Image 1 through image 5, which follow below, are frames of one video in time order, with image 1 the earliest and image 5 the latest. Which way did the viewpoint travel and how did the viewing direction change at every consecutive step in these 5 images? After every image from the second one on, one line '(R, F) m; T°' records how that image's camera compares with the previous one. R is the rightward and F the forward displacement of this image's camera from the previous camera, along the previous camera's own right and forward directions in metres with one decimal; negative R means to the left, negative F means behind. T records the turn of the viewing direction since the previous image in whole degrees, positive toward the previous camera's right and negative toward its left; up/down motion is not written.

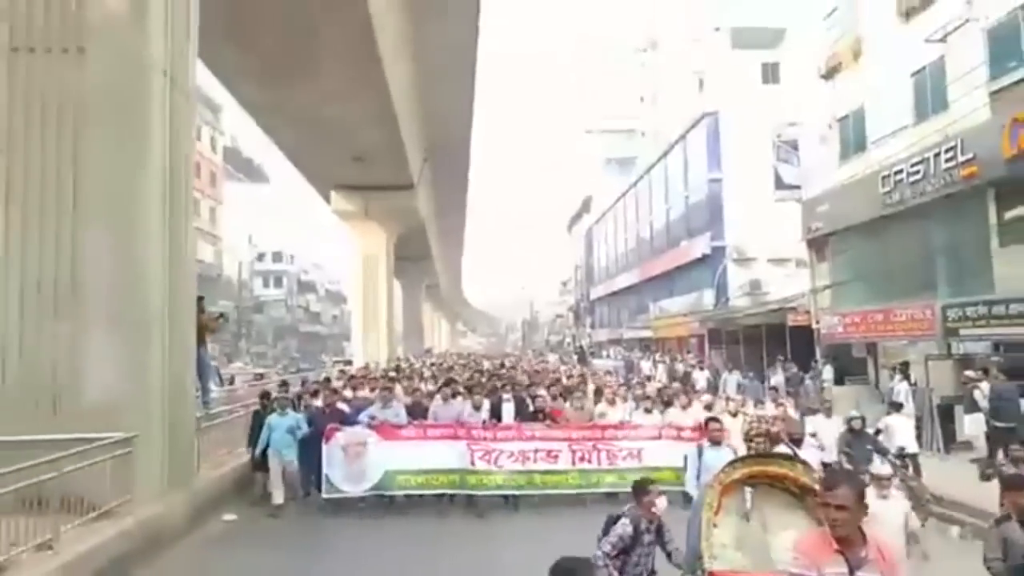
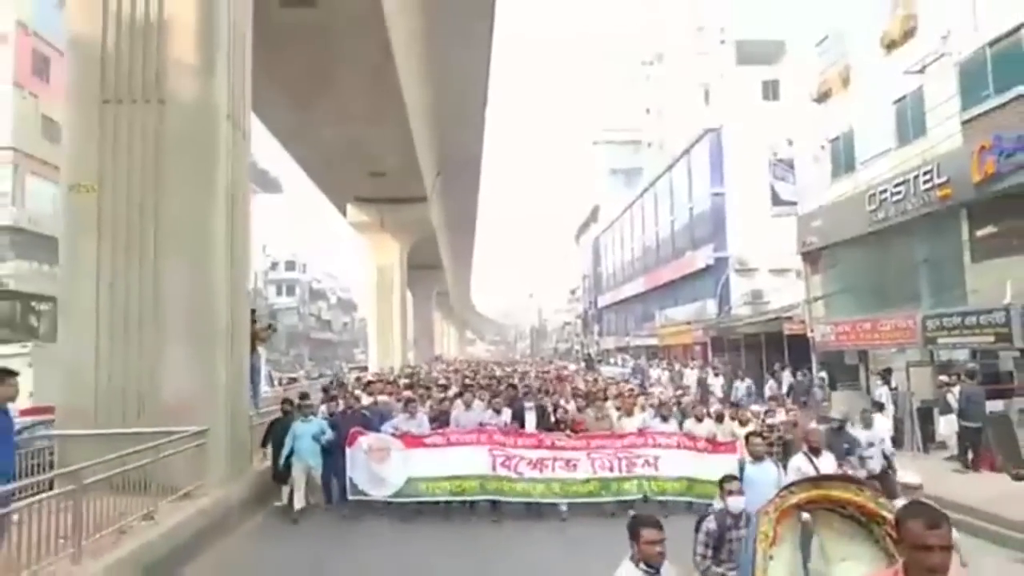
(-0.2, -2.1) m; 0°
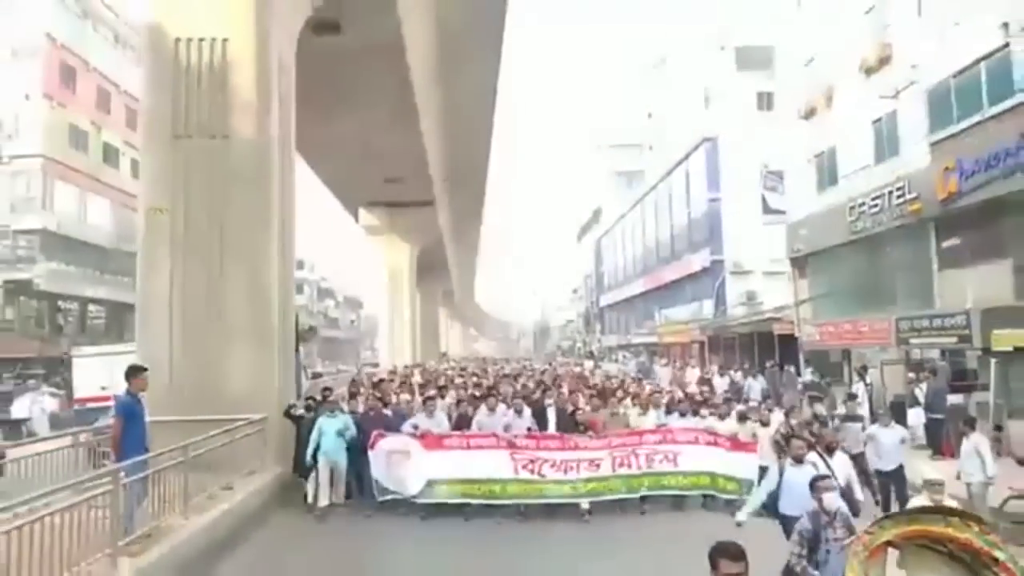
(-0.2, -2.5) m; 0°
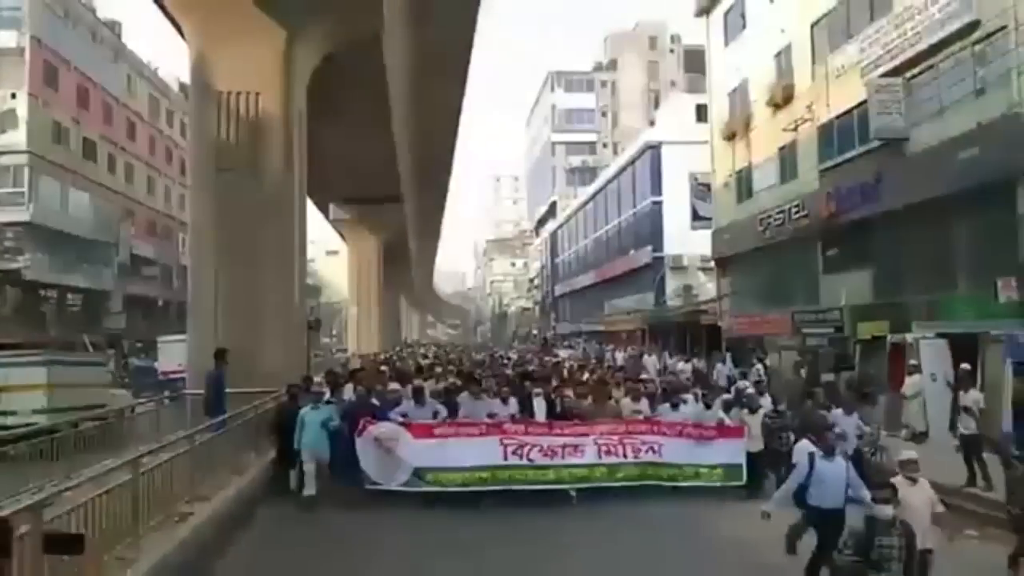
(-0.2, -5.6) m; +2°
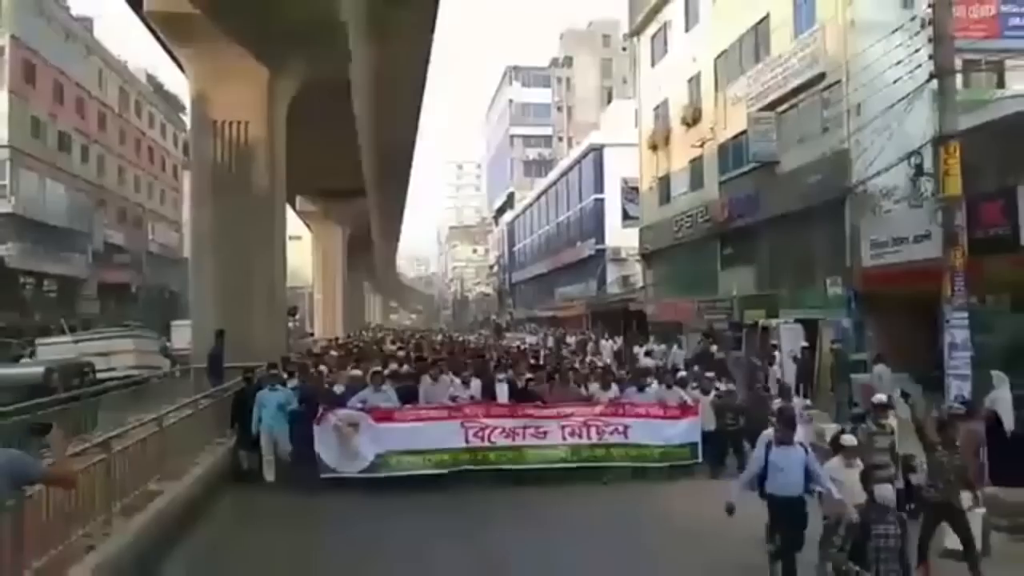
(+0.5, -5.6) m; +2°
